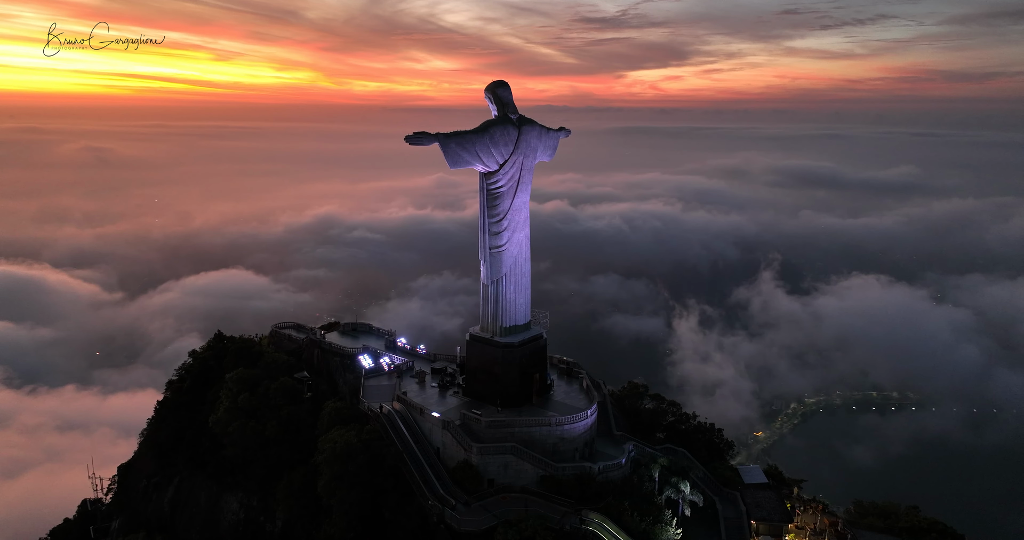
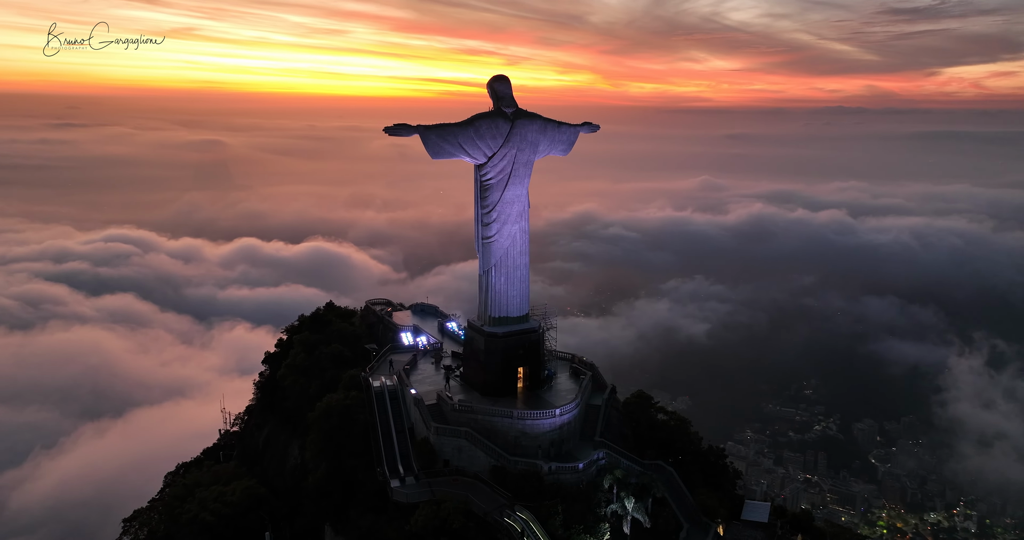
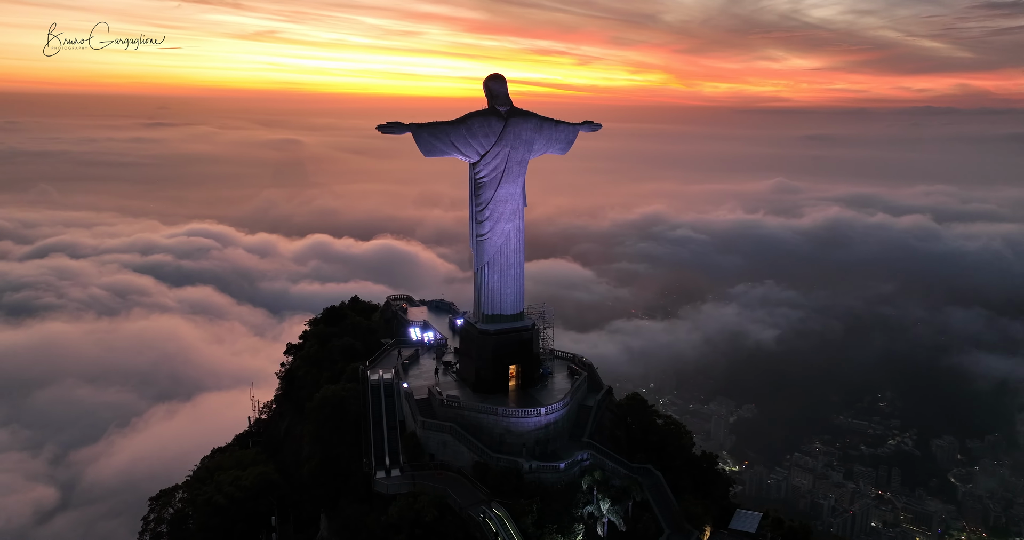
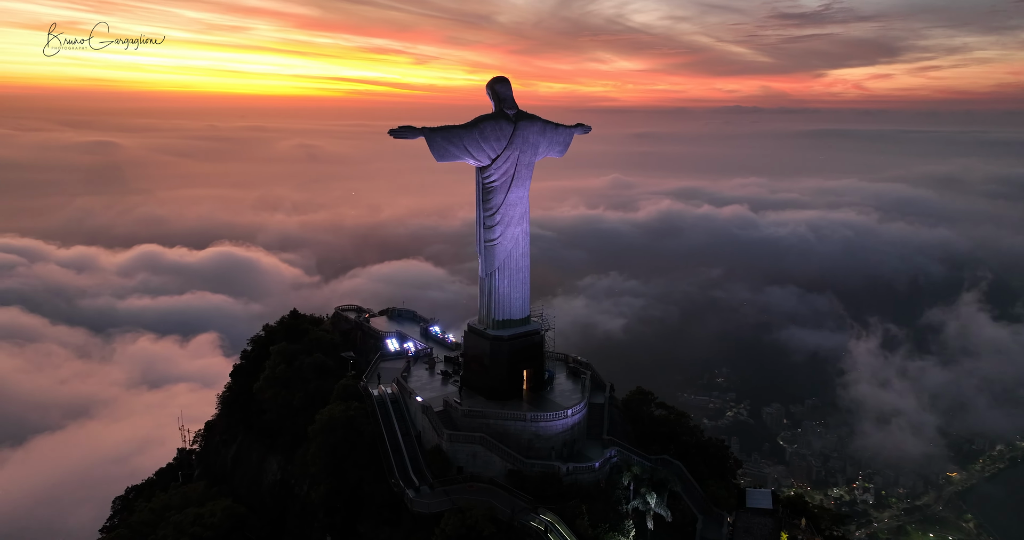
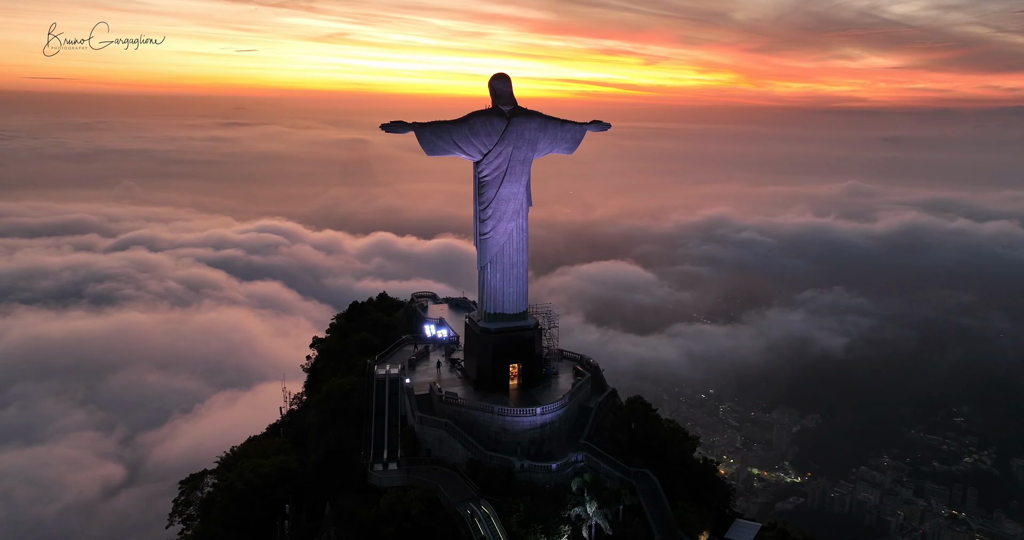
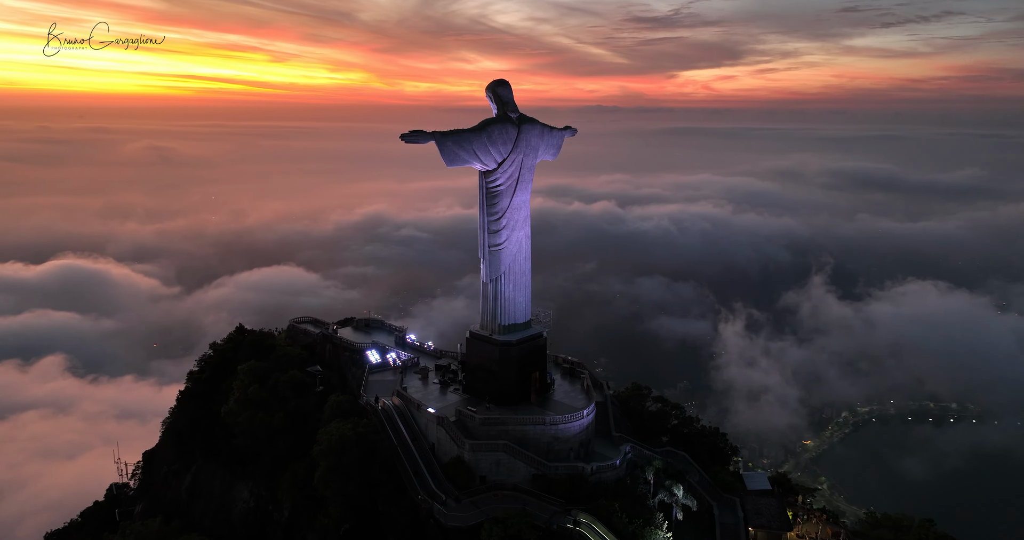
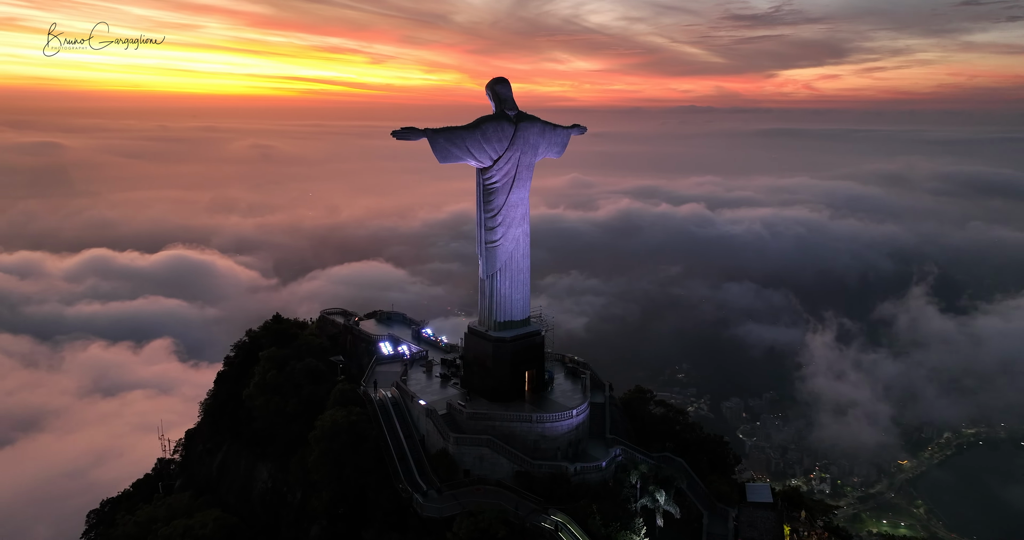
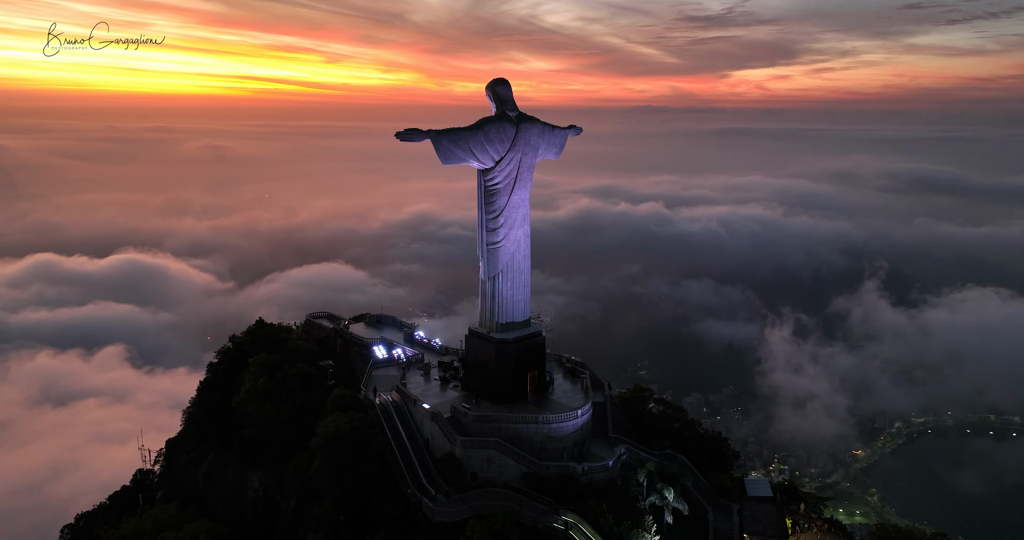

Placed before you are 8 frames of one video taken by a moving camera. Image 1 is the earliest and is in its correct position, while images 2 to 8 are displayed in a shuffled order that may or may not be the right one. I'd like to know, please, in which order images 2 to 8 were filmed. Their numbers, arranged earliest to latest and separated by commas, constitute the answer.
6, 8, 7, 4, 2, 3, 5
